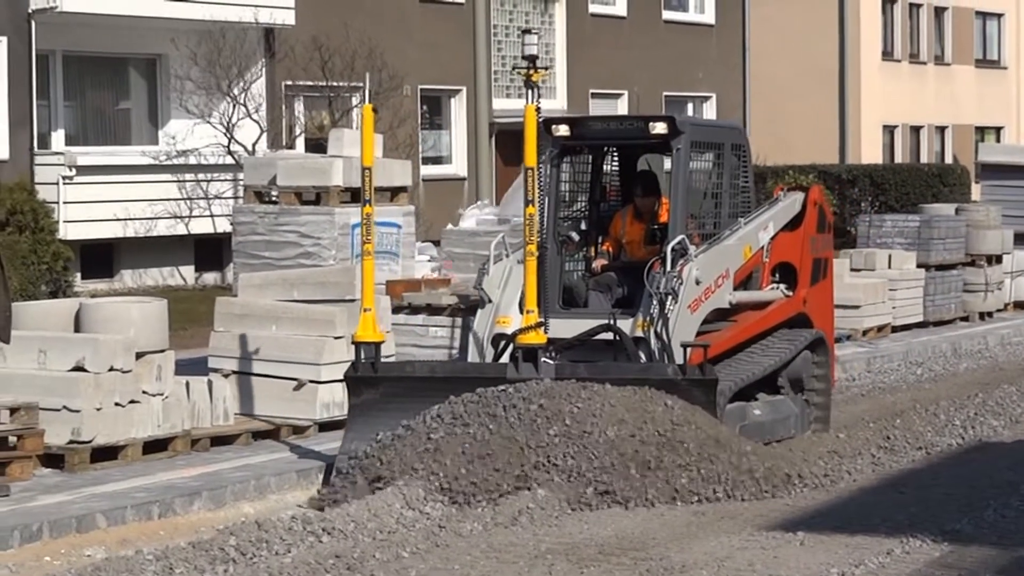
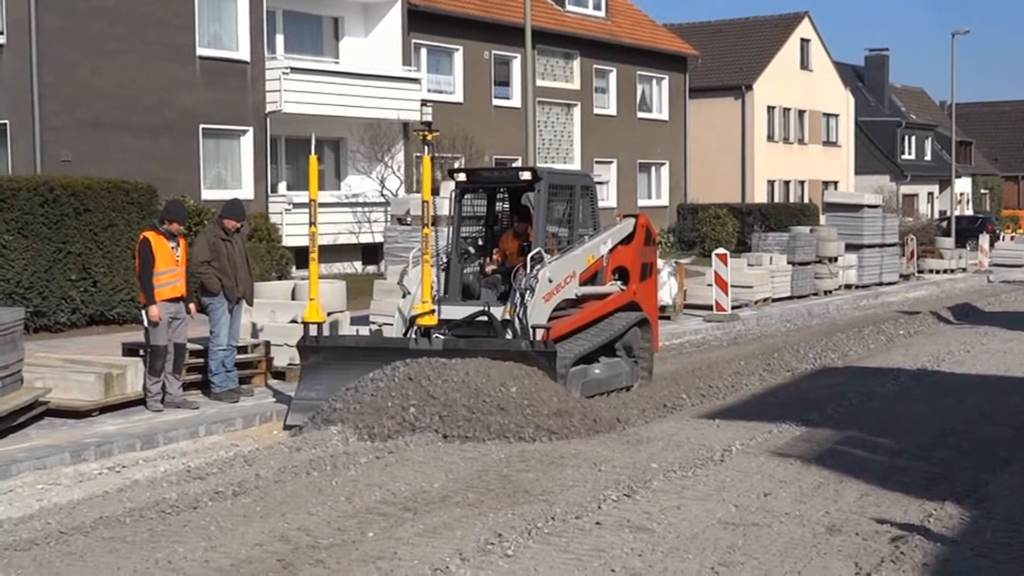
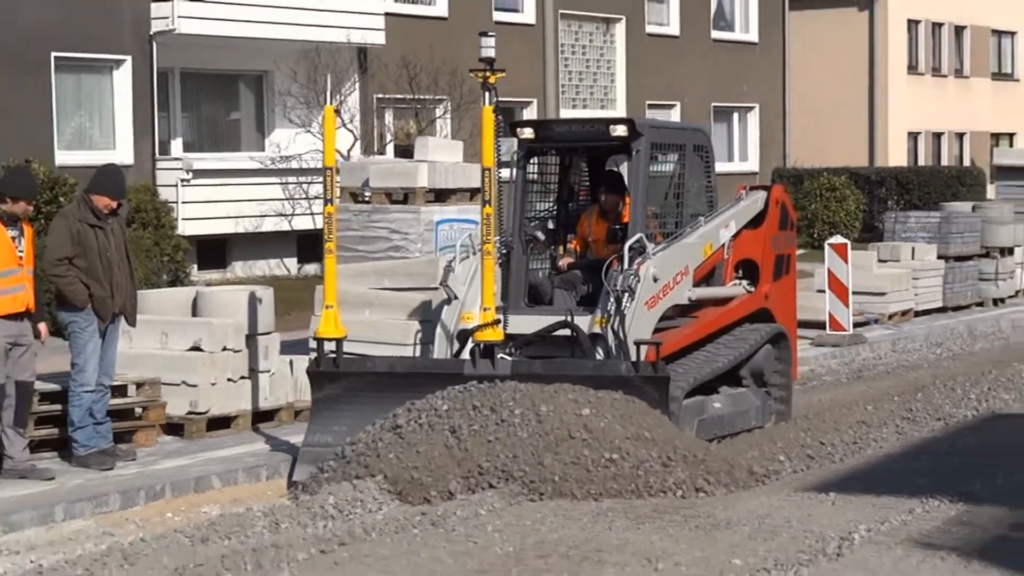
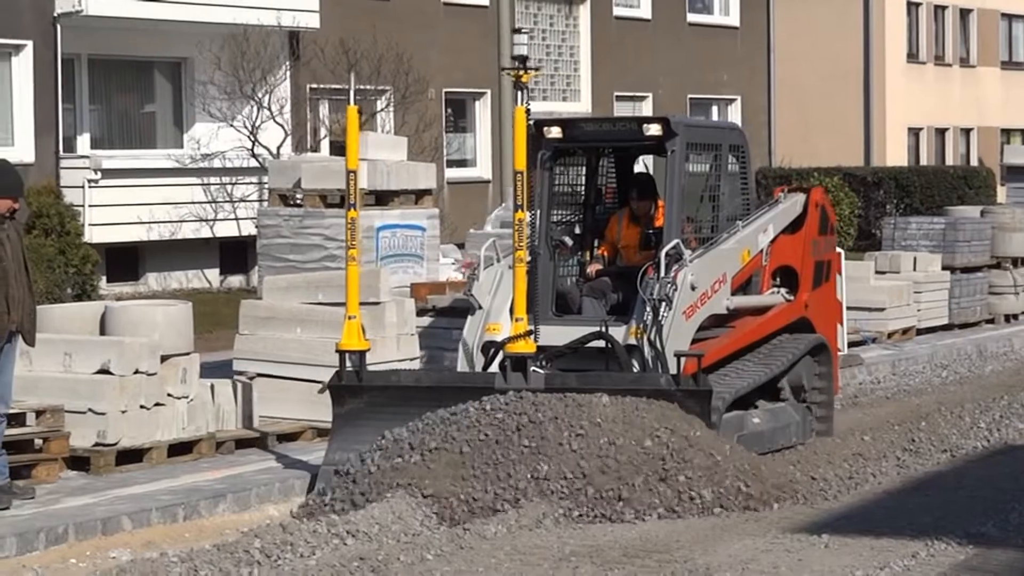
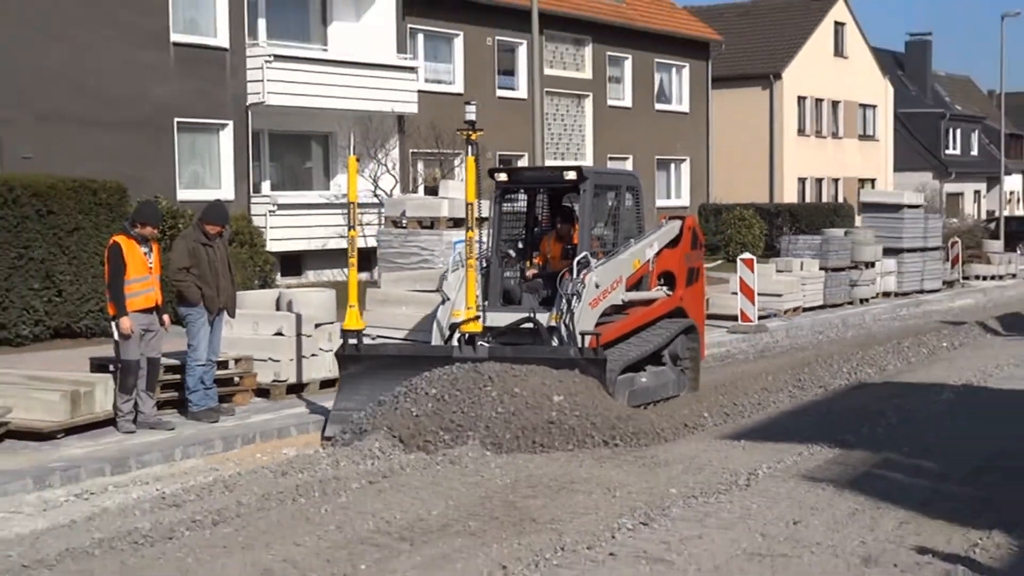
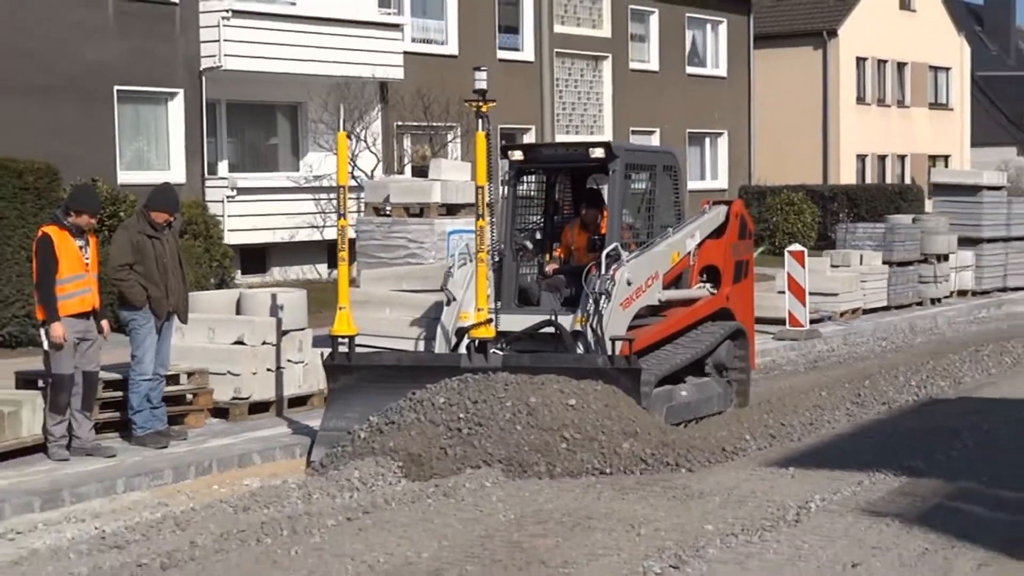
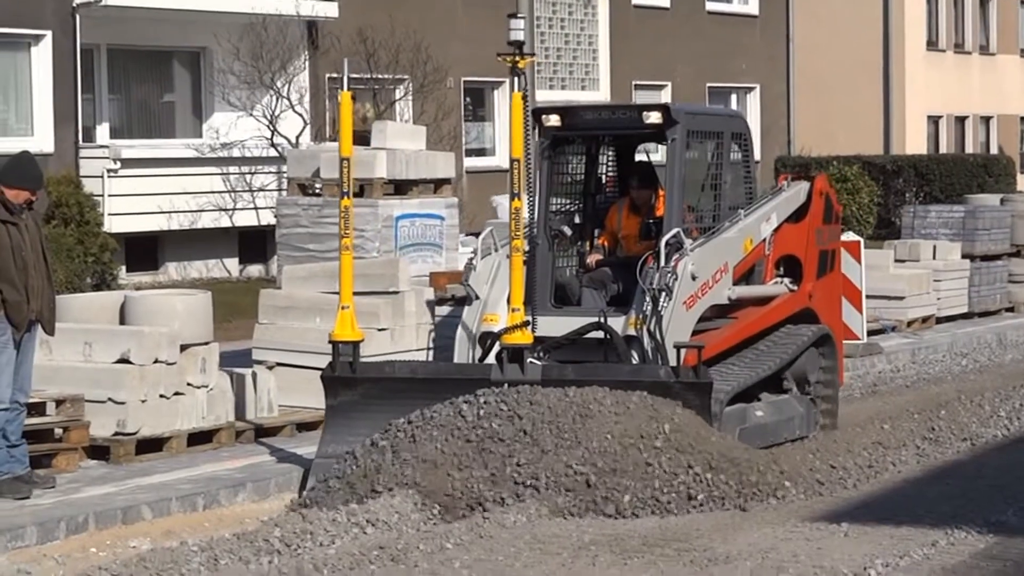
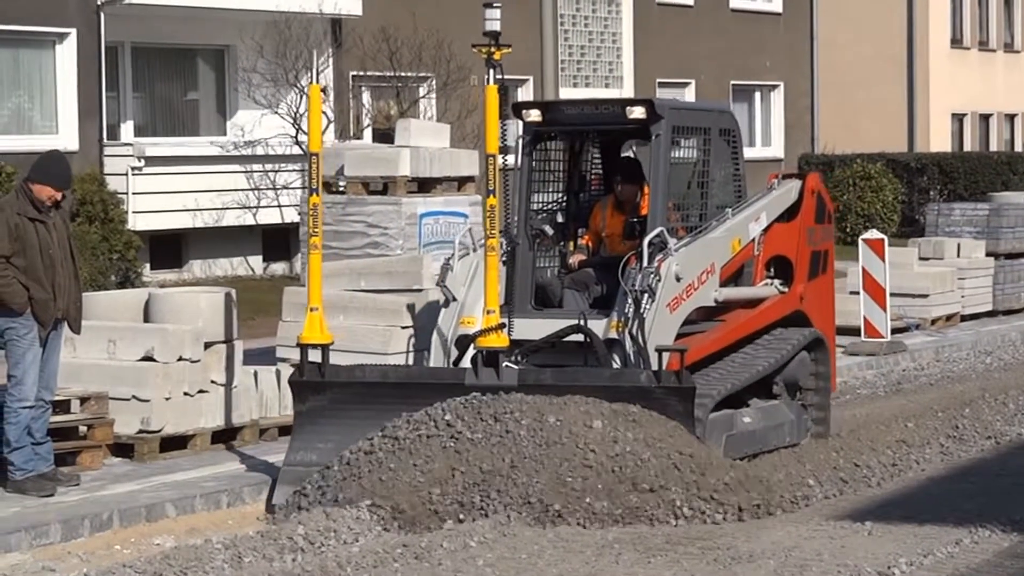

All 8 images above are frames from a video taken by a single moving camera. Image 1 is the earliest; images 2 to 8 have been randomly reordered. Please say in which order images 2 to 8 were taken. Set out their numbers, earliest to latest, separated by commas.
4, 7, 8, 3, 6, 5, 2
